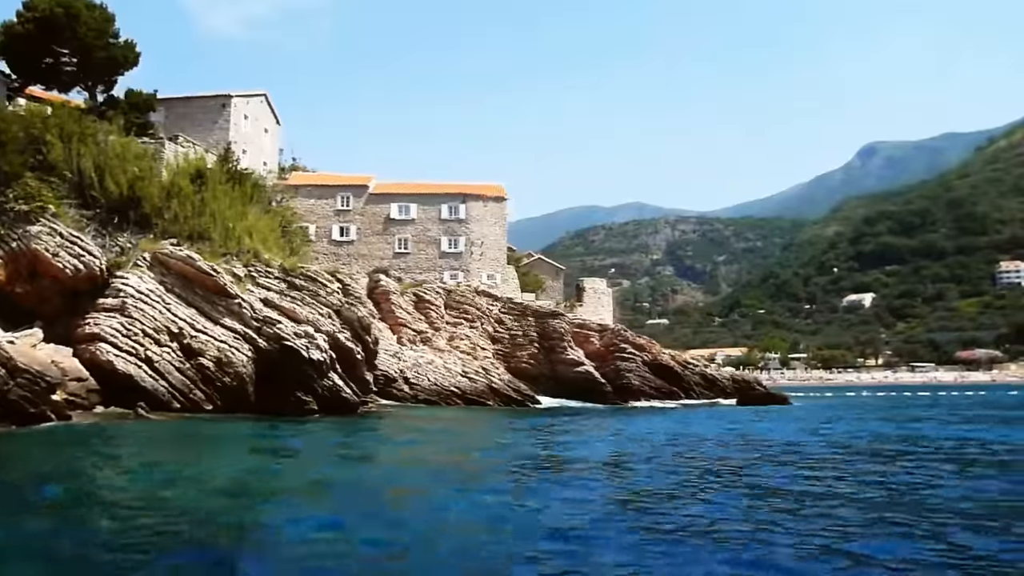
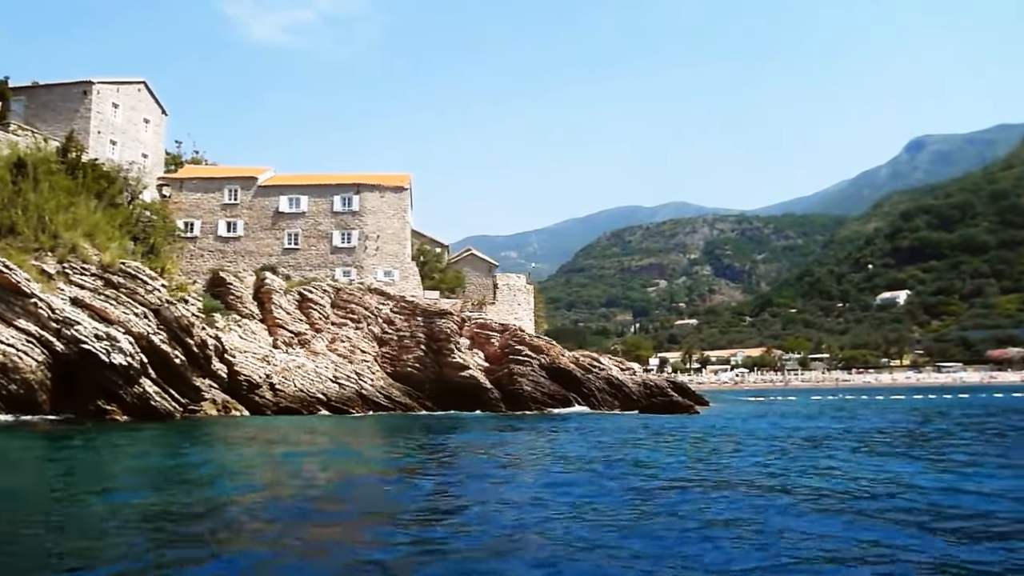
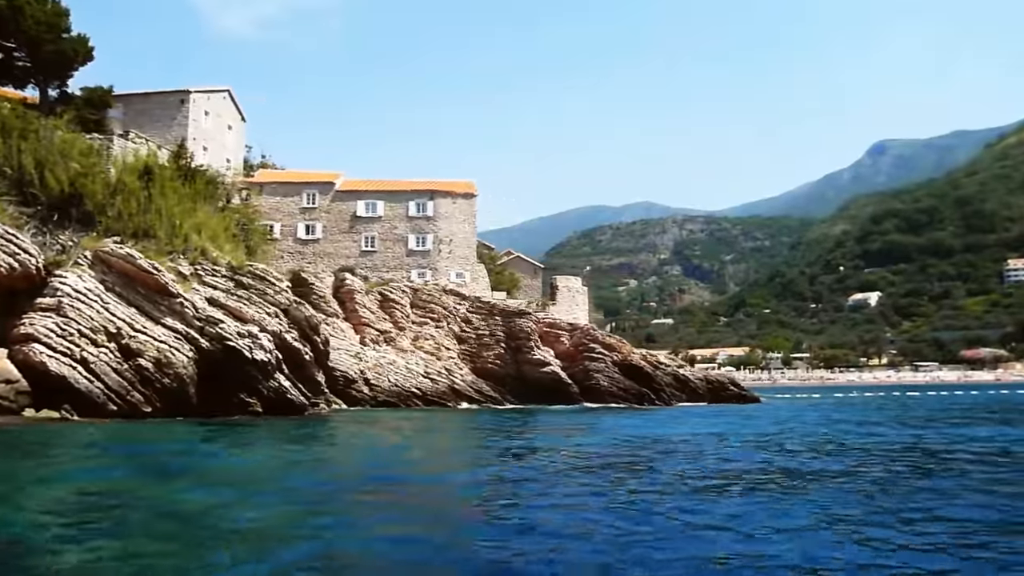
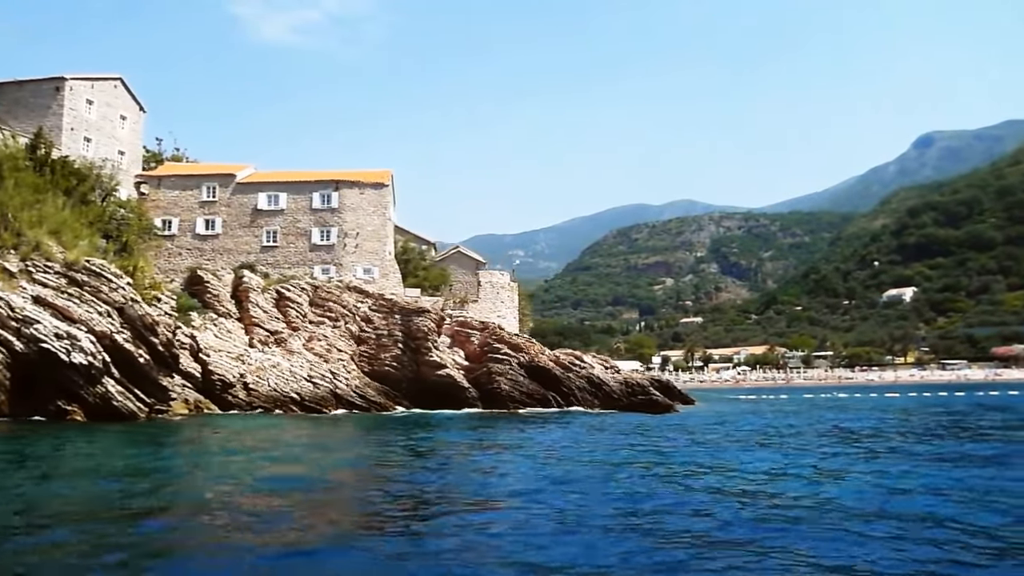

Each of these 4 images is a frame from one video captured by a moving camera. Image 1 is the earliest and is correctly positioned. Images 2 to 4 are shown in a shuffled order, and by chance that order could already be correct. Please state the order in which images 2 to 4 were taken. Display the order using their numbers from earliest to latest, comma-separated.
3, 2, 4
